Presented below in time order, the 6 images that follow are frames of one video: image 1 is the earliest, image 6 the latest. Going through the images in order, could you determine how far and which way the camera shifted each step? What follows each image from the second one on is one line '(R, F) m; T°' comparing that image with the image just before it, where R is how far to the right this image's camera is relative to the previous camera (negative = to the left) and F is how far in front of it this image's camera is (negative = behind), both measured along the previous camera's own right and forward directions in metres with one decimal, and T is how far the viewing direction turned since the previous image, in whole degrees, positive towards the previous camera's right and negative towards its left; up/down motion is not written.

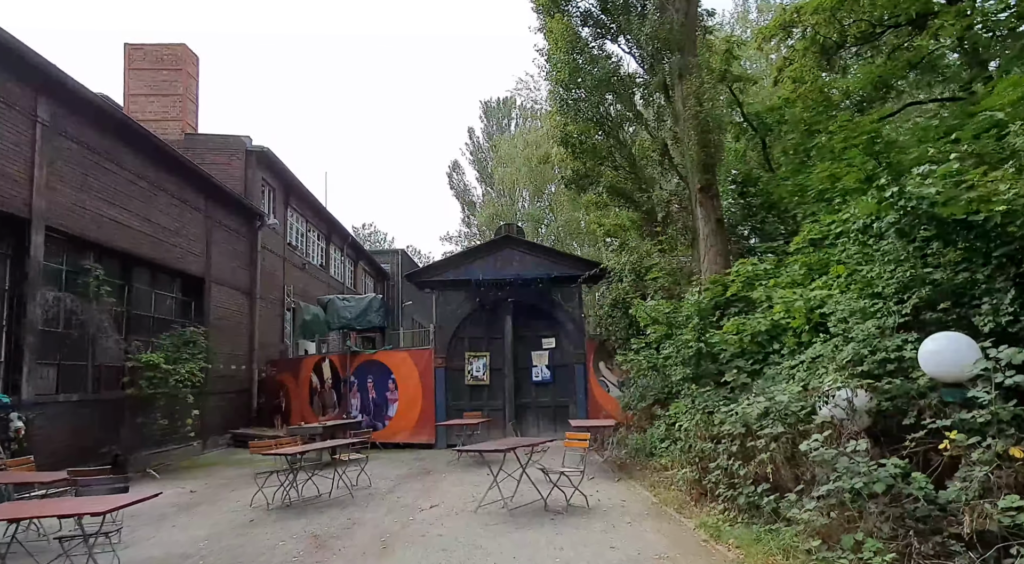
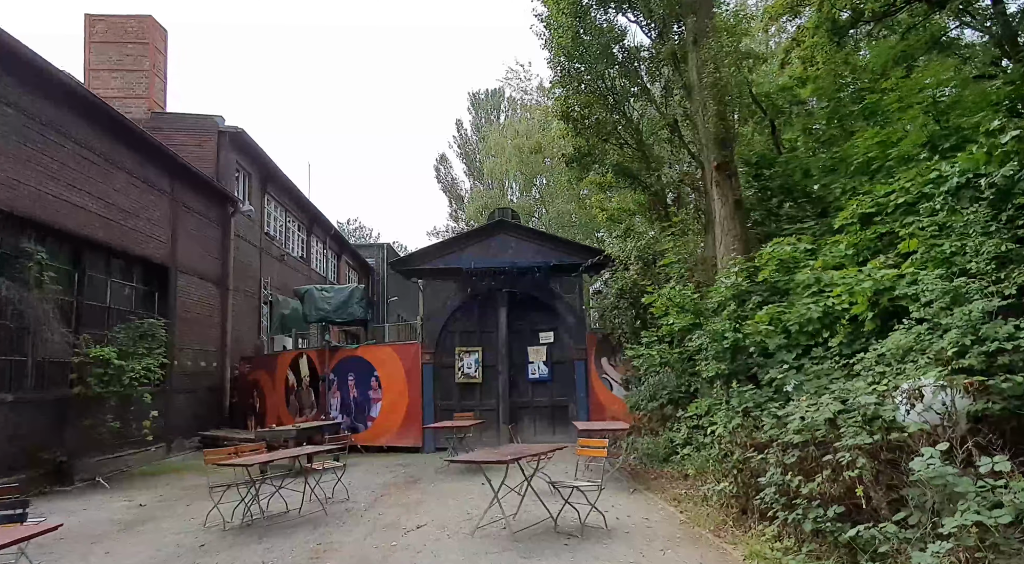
(-0.2, +1.1) m; +1°
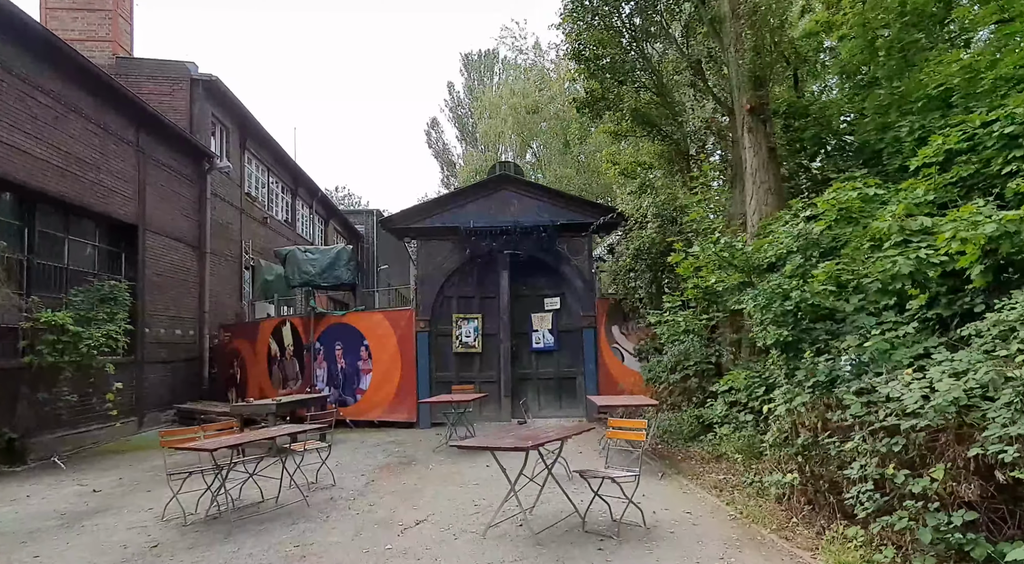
(-0.2, +1.1) m; +1°
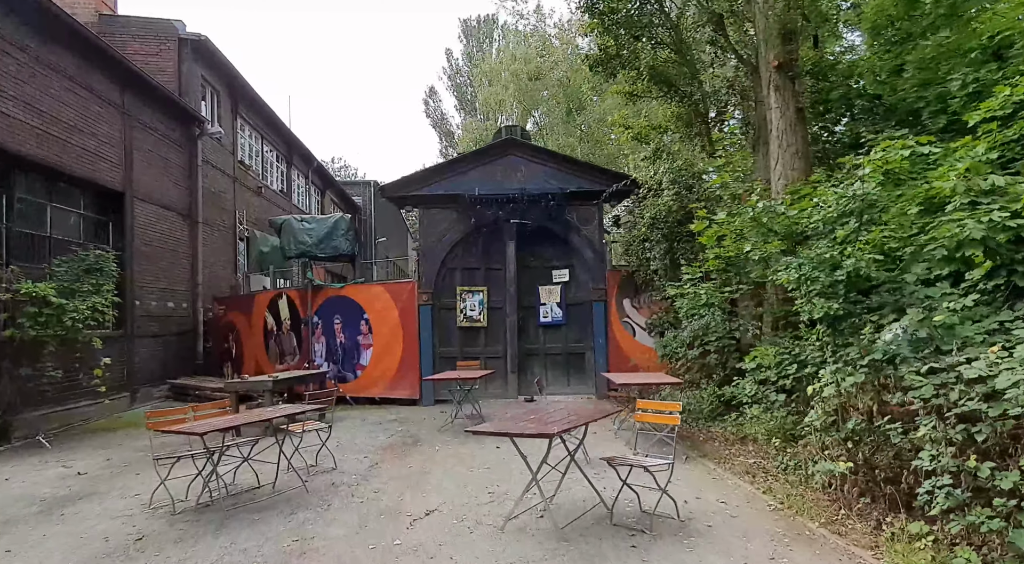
(-0.2, +0.5) m; 0°
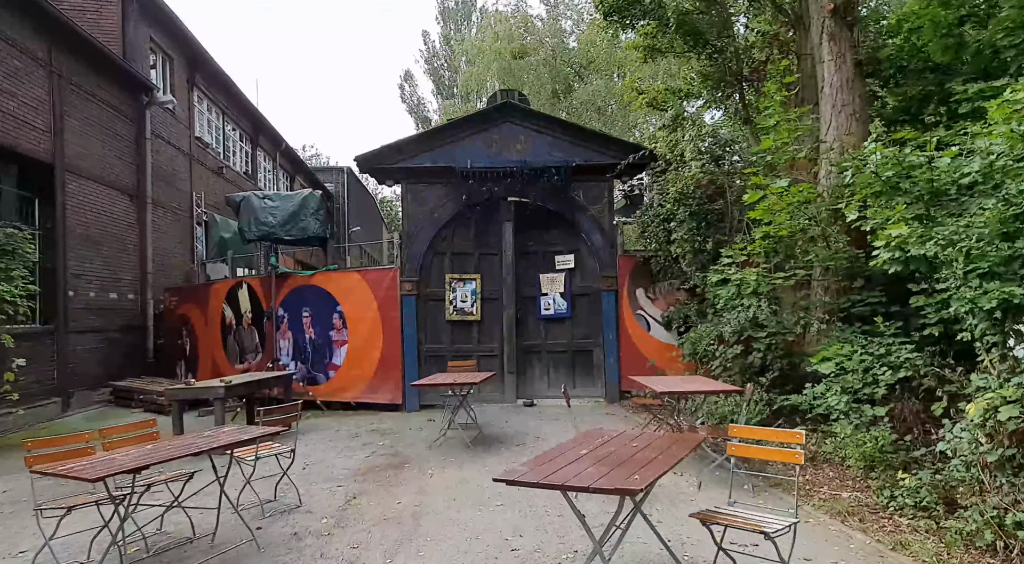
(-0.4, +1.4) m; +2°
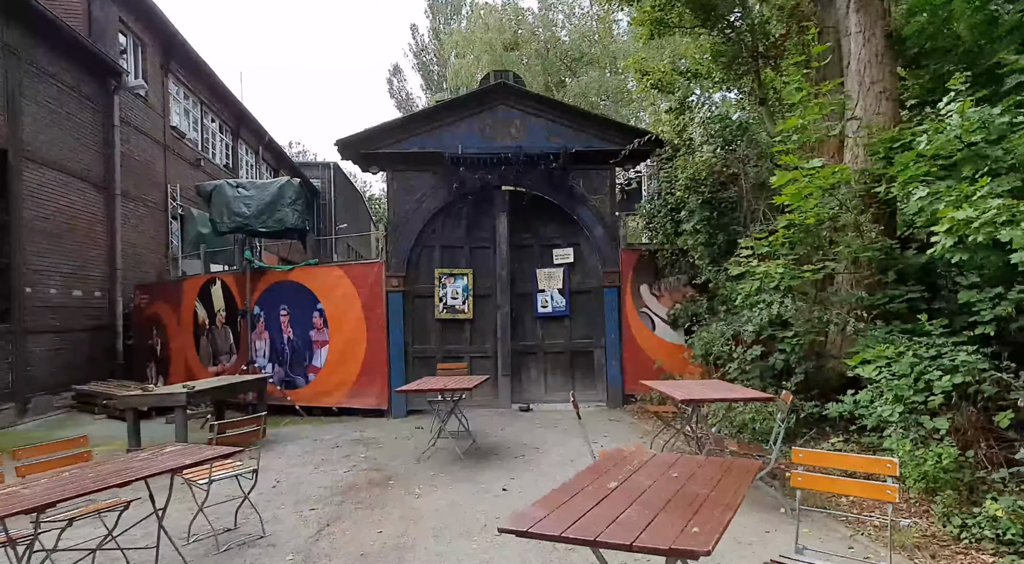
(-0.1, +0.7) m; +1°
